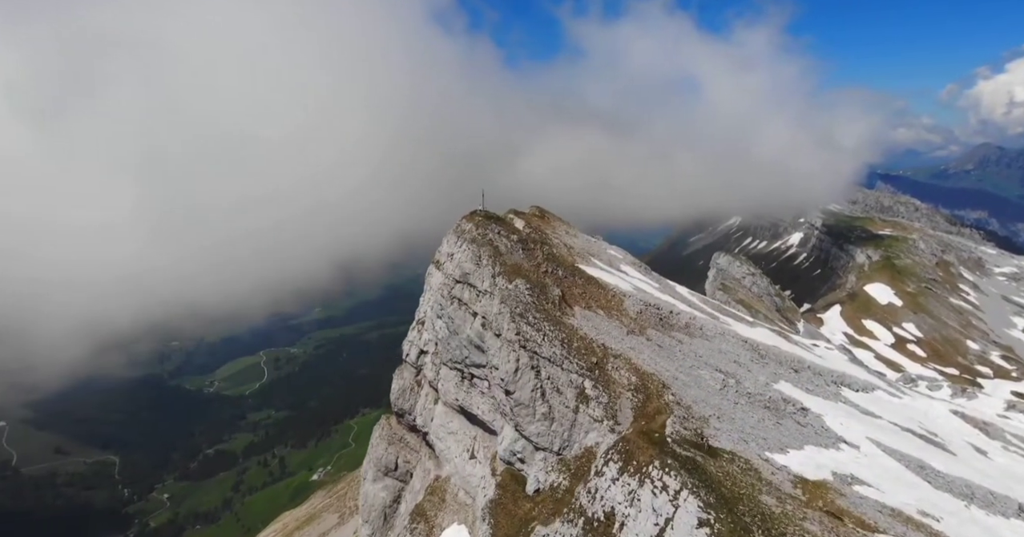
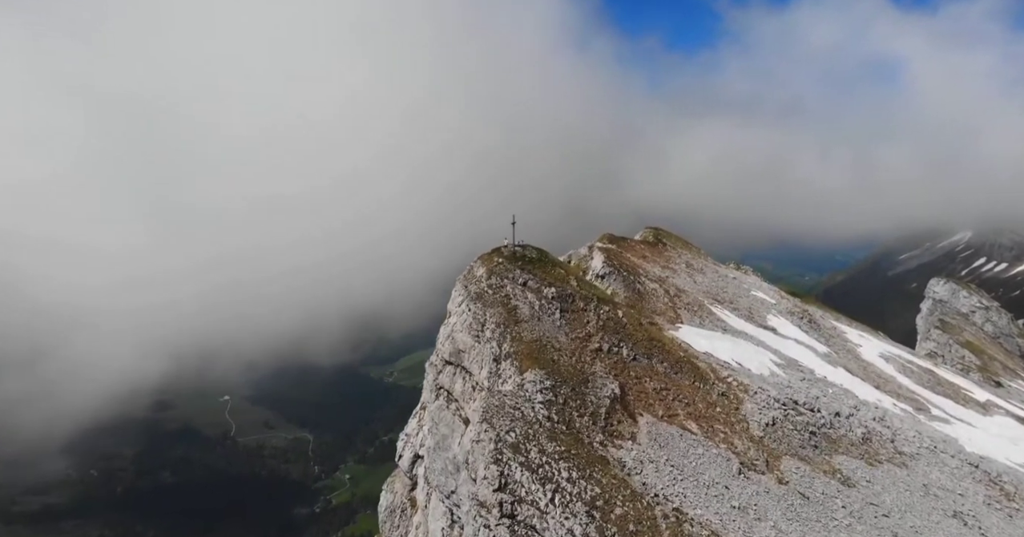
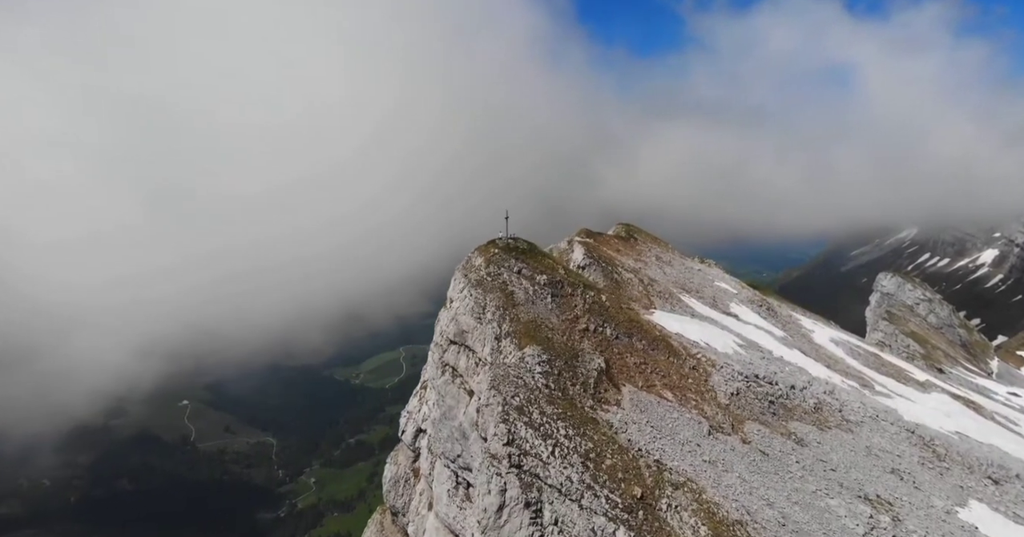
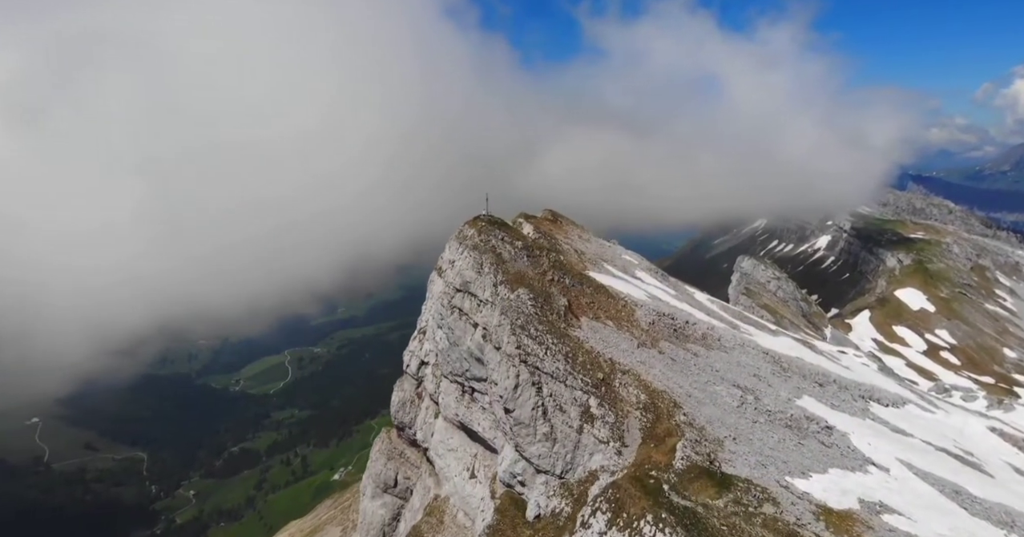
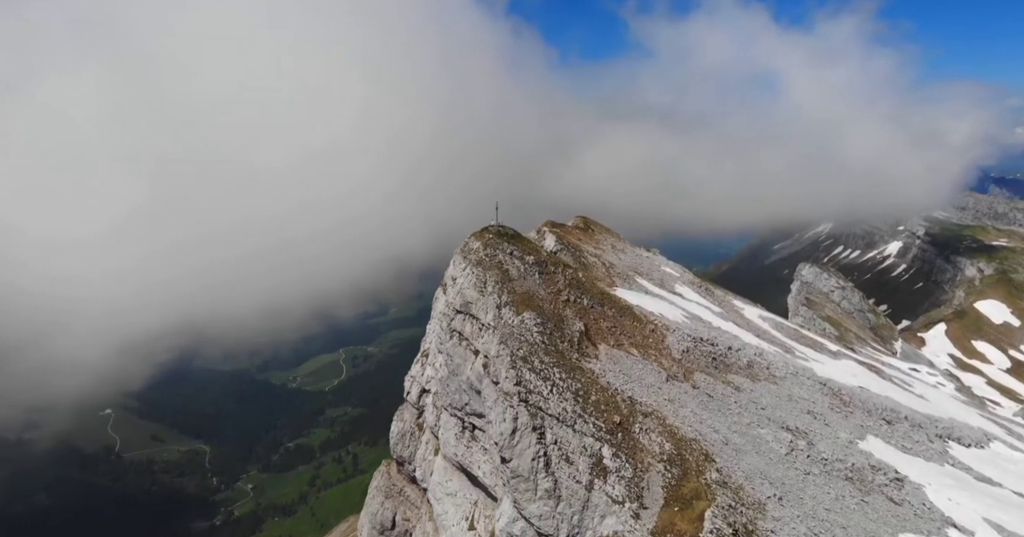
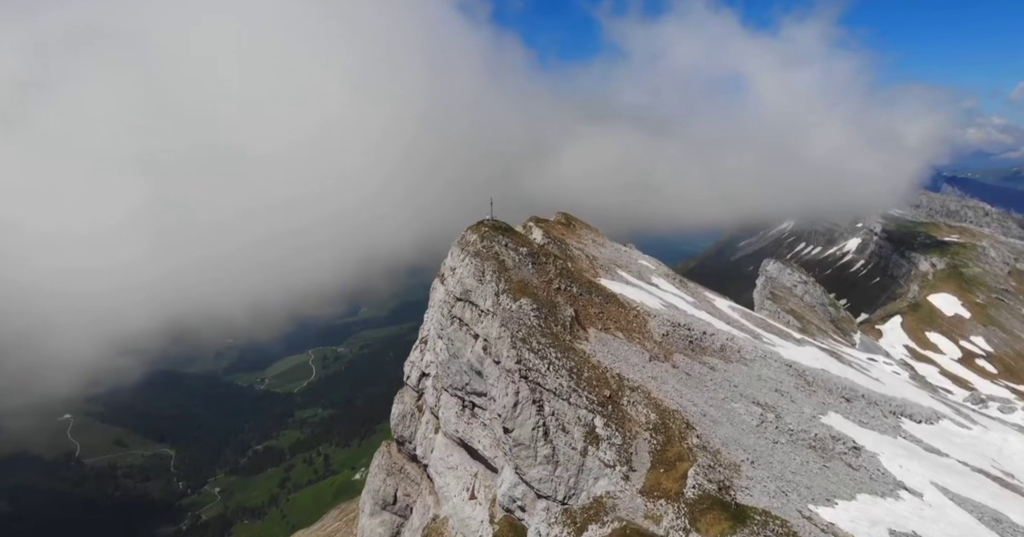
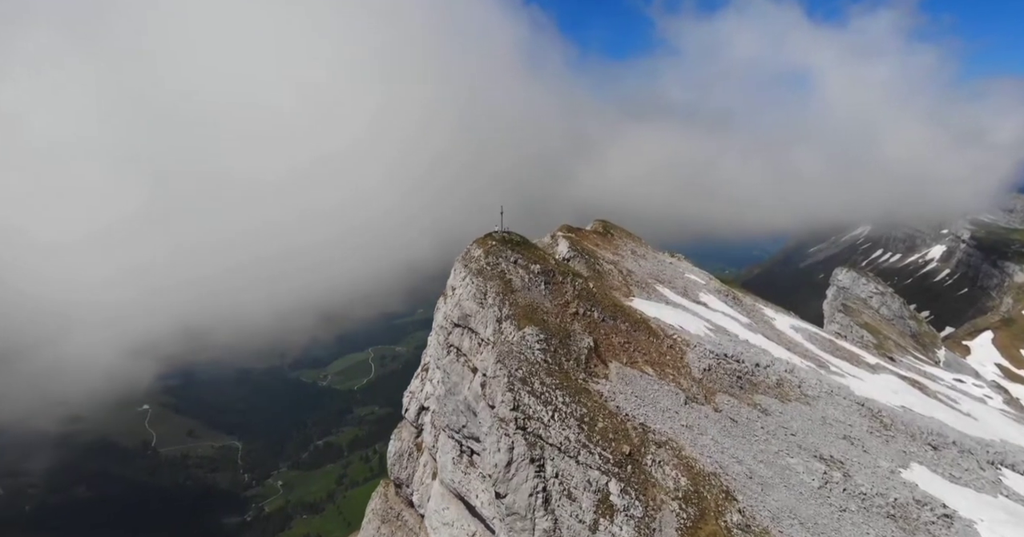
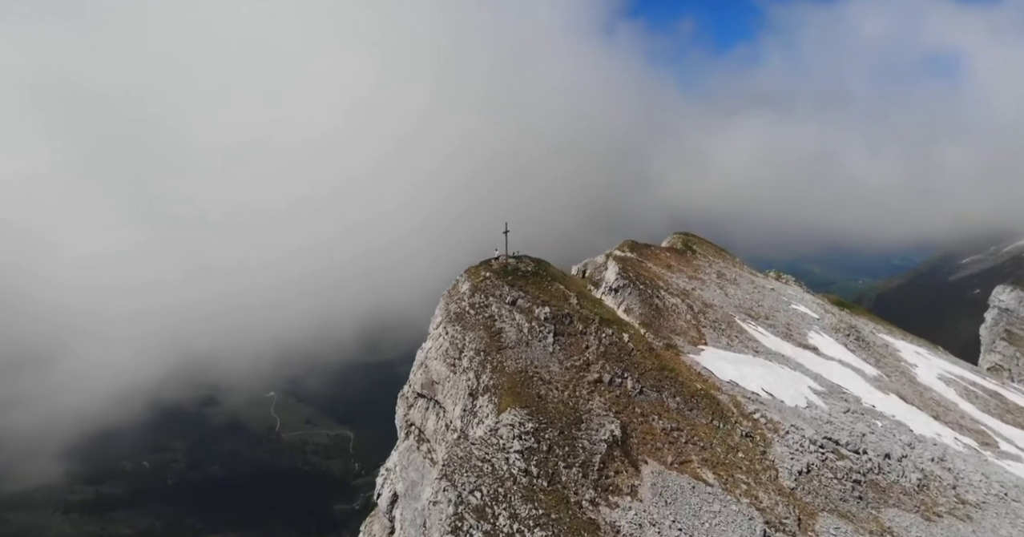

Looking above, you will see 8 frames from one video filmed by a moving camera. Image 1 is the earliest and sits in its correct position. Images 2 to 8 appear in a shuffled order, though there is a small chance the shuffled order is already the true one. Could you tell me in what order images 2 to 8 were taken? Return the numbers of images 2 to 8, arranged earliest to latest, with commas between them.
4, 6, 5, 7, 3, 2, 8
